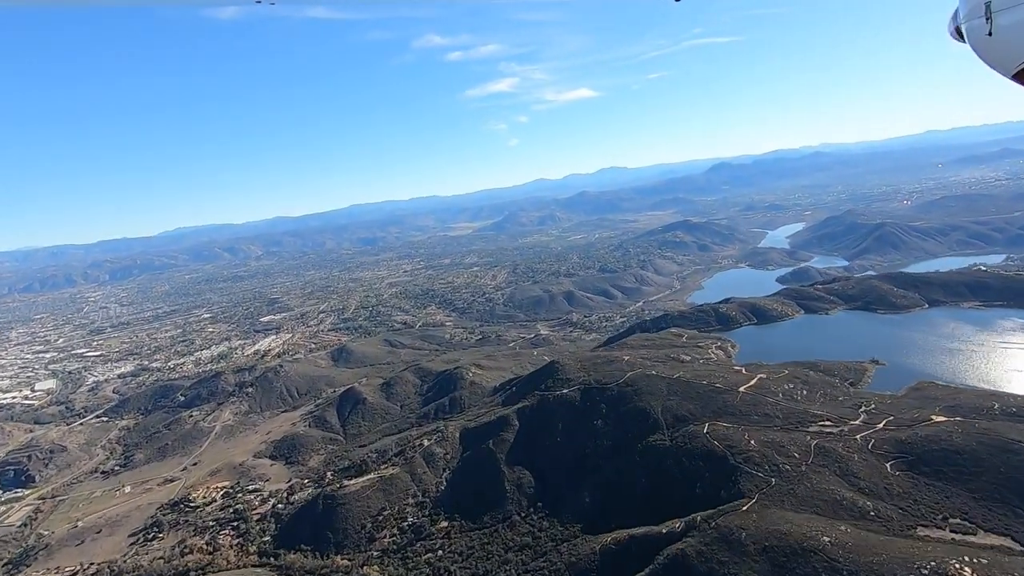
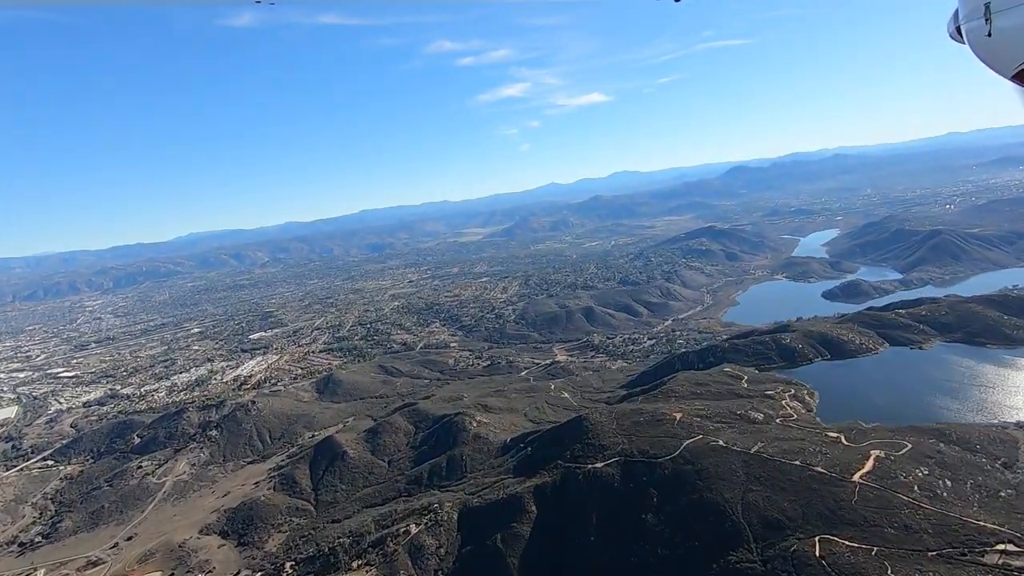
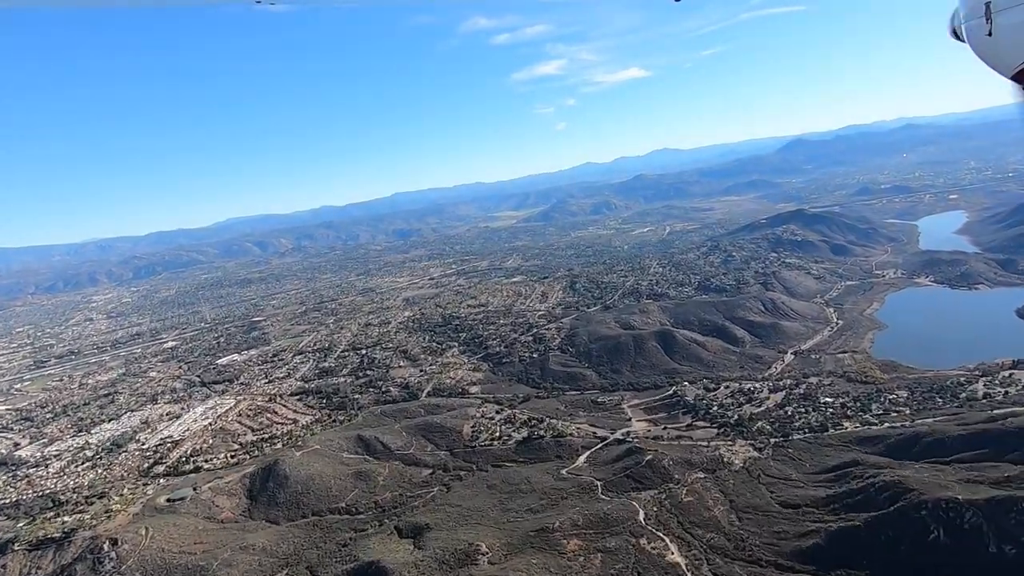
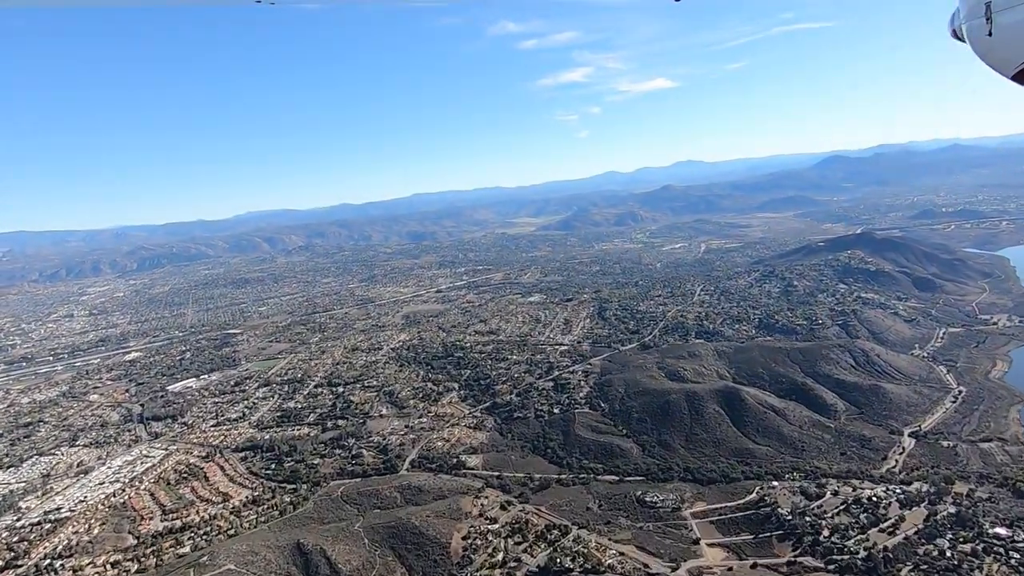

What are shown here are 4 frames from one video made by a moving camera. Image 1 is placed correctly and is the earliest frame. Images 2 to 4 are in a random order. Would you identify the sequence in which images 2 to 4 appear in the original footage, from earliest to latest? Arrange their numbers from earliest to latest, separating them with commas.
2, 3, 4
